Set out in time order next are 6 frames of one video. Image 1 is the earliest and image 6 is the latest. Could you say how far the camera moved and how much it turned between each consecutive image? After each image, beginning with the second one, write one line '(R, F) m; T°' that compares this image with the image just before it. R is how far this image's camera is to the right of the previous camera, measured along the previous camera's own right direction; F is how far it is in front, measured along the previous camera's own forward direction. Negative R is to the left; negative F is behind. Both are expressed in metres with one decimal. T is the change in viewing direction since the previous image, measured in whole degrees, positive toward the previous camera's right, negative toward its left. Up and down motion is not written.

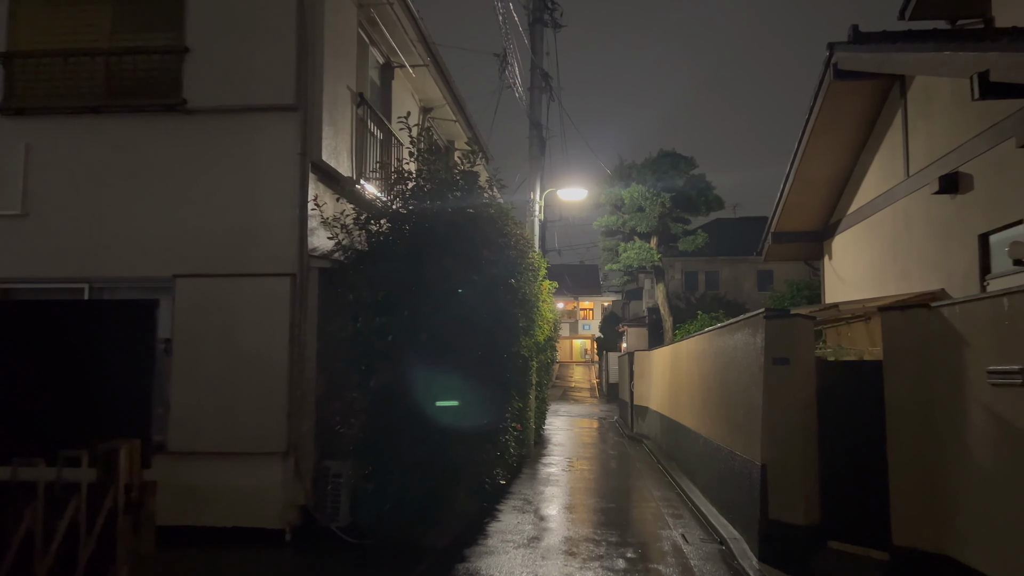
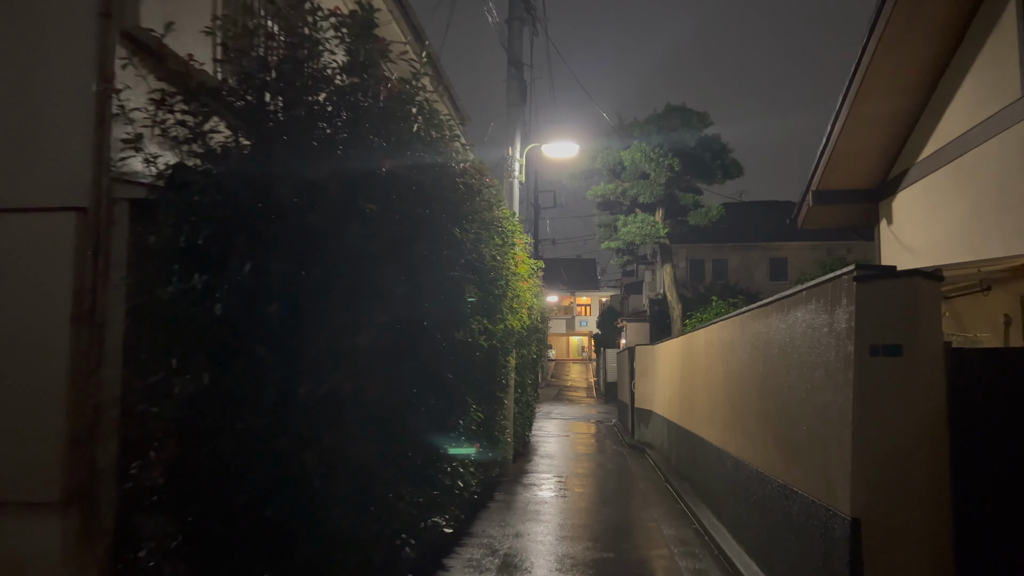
(+0.4, +2.7) m; 0°
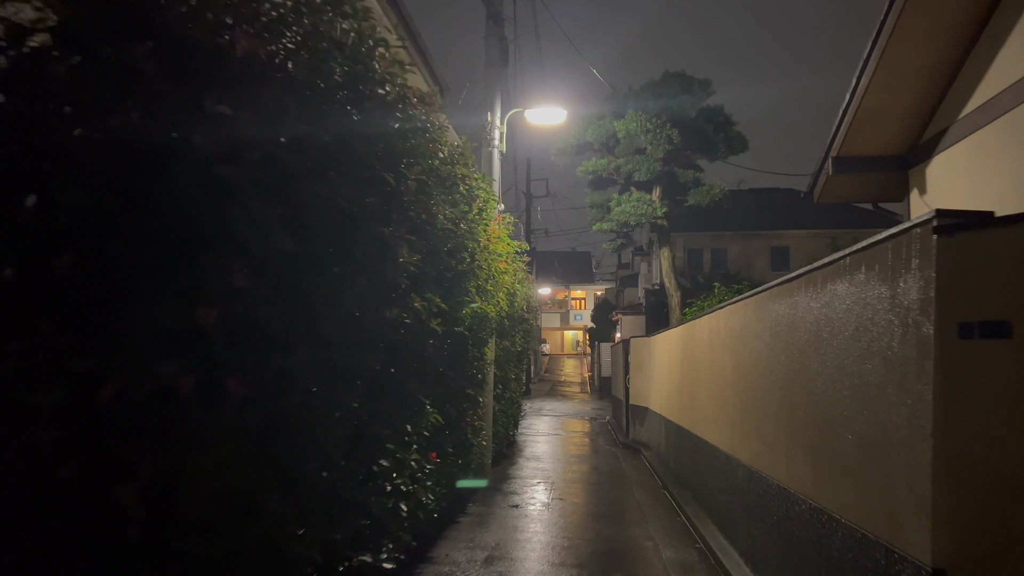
(+0.2, +1.3) m; 0°
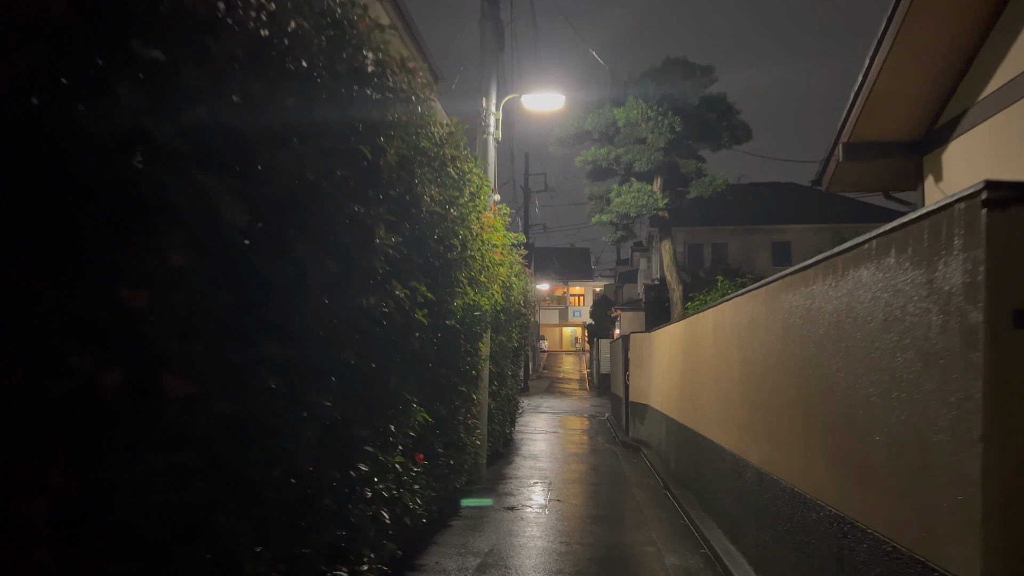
(0.0, +0.4) m; 0°
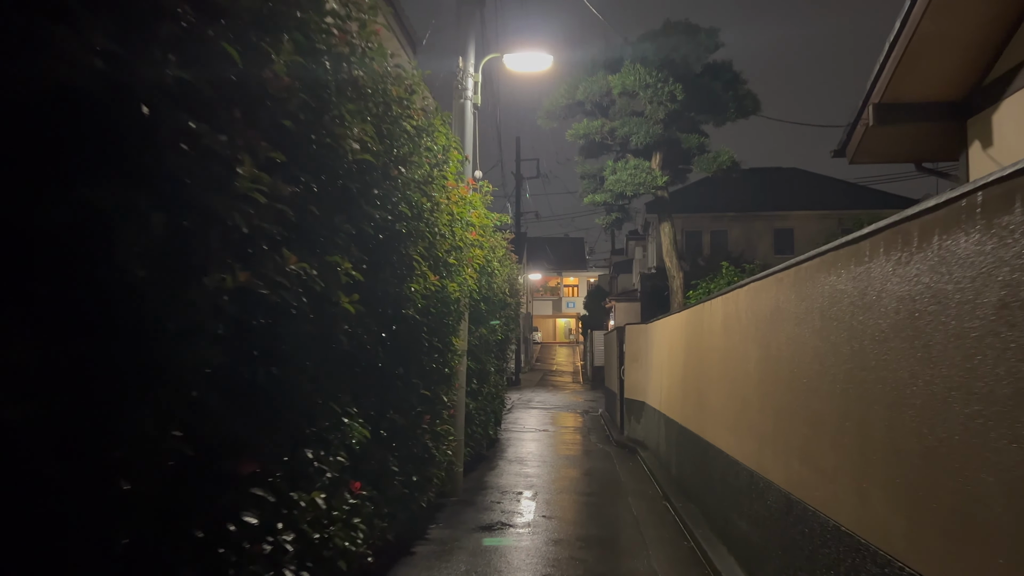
(+0.2, +1.1) m; 0°
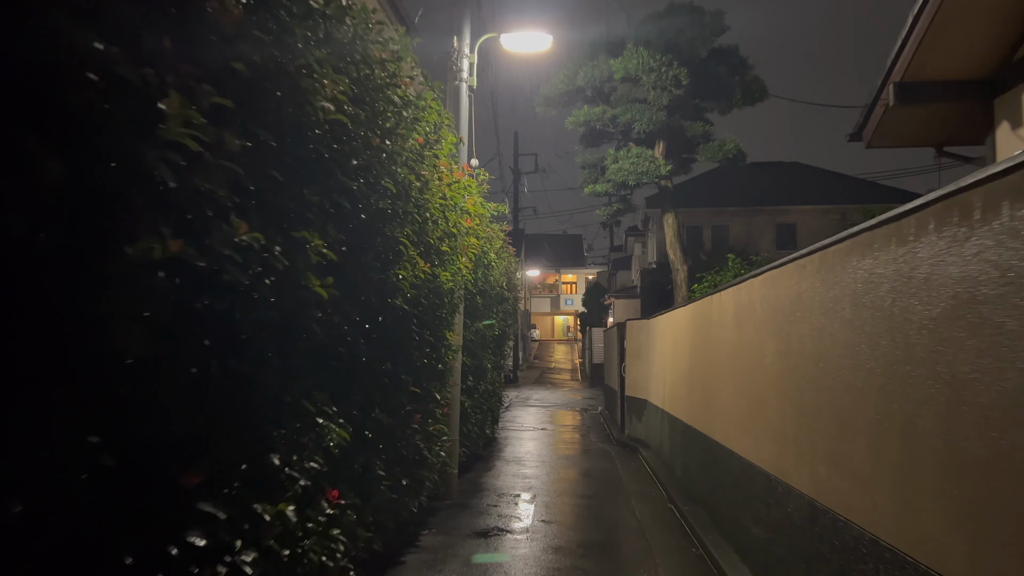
(0.0, +0.4) m; 0°
